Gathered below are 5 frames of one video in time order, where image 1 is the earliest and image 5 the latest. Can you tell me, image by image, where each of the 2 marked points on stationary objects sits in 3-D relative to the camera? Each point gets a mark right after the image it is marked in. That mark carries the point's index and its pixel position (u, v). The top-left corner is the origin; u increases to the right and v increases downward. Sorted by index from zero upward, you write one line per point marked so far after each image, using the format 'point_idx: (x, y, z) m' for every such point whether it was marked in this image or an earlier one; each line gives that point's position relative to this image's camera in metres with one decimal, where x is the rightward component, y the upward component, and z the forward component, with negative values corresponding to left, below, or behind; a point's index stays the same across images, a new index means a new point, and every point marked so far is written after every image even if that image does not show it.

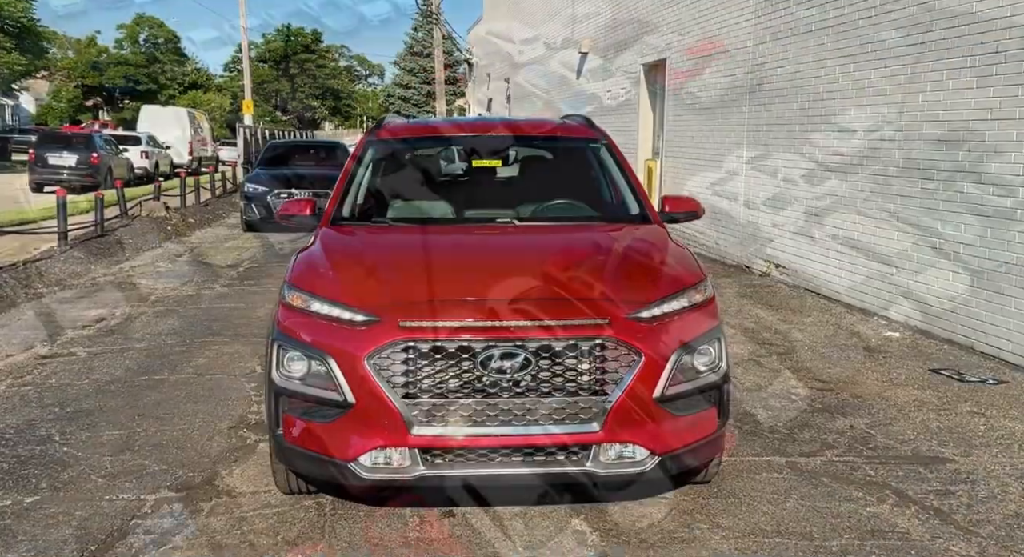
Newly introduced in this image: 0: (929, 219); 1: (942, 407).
0: (+3.7, +0.6, +8.5) m
1: (+2.5, -0.8, +5.6) m
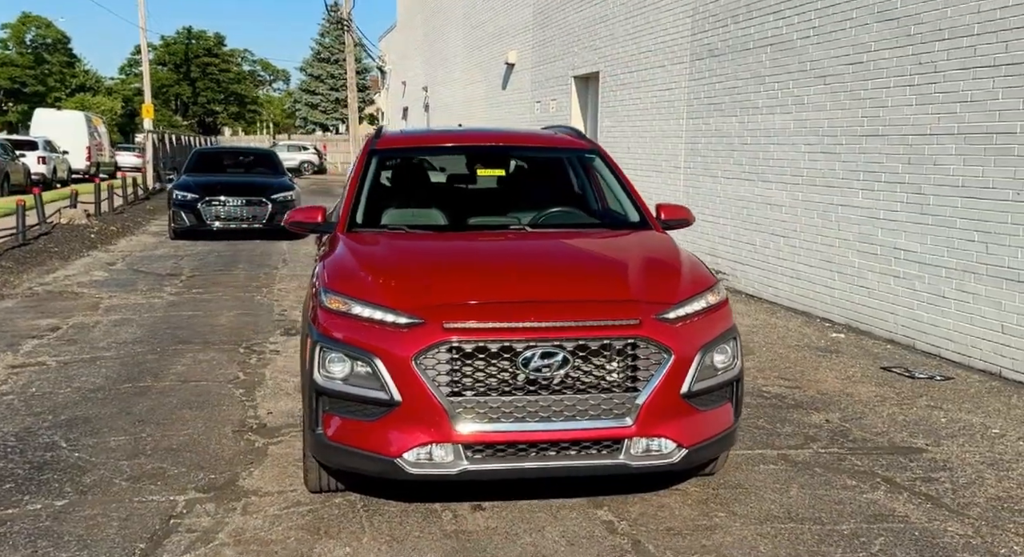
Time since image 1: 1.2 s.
0: (+3.4, +0.5, +9.0) m
1: (+2.5, -0.8, +6.0) m
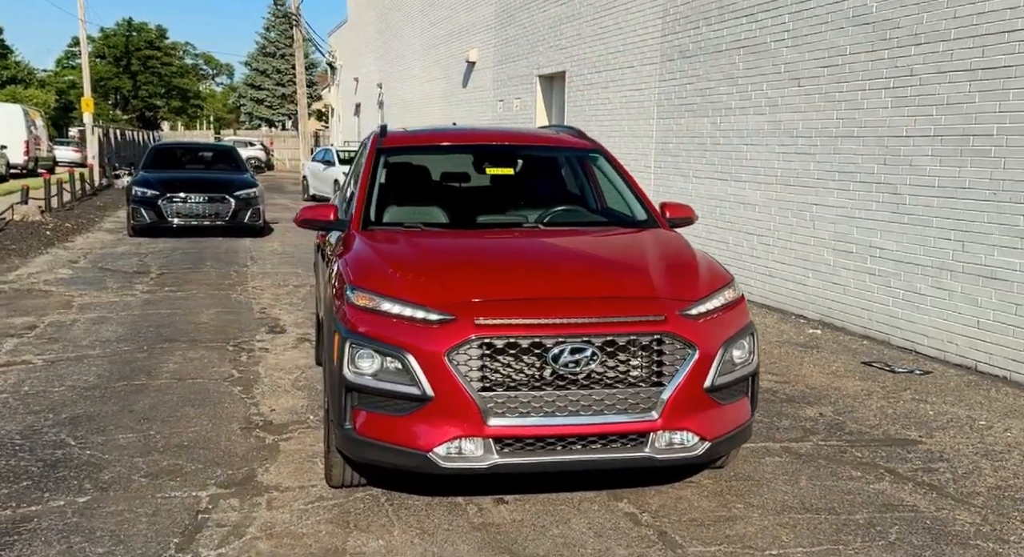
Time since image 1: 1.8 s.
0: (+3.2, +0.5, +9.3) m
1: (+2.5, -0.8, +6.2) m
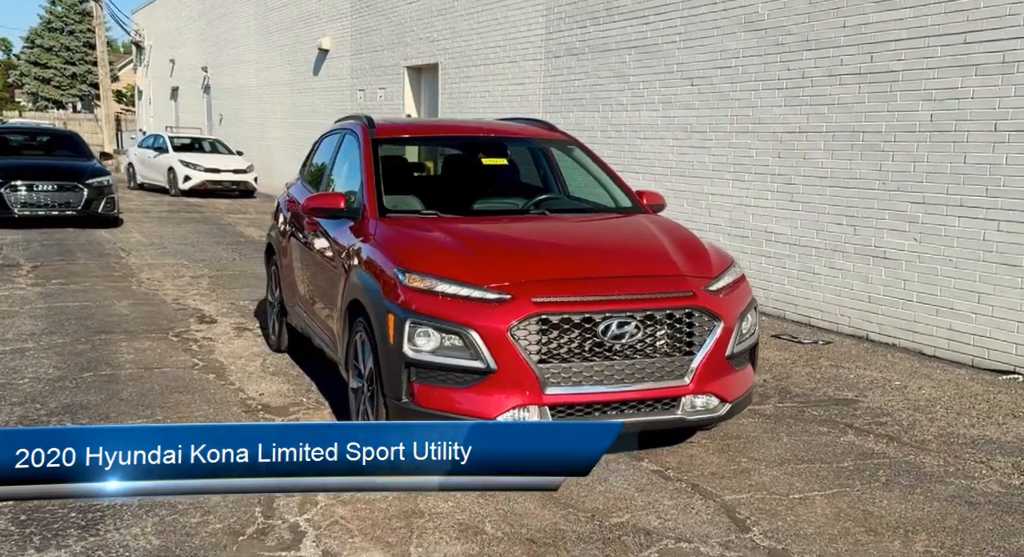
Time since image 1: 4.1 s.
0: (+2.4, +0.7, +10.0) m
1: (+2.2, -0.7, +6.9) m
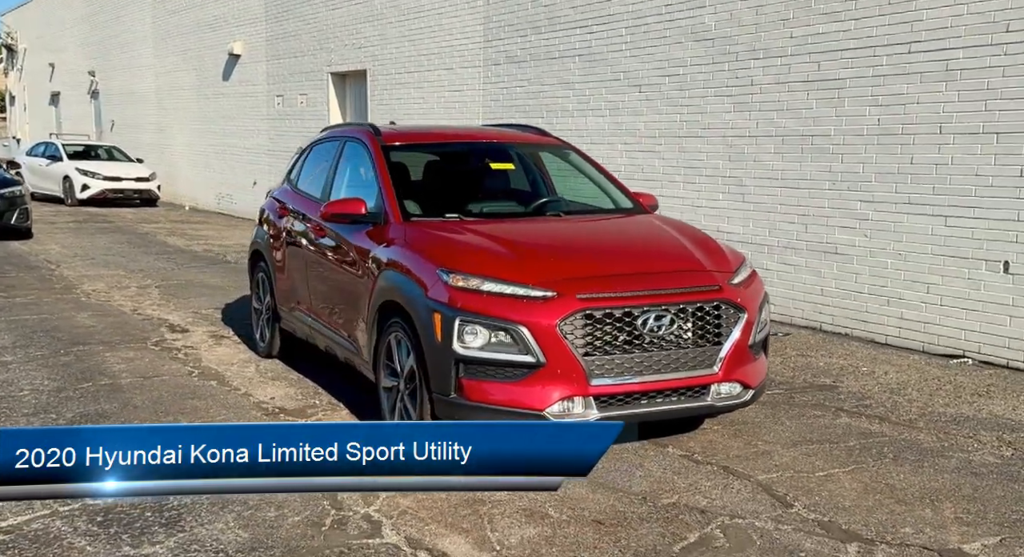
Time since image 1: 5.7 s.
0: (+2.0, +0.7, +10.5) m
1: (+2.1, -0.6, +7.3) m
